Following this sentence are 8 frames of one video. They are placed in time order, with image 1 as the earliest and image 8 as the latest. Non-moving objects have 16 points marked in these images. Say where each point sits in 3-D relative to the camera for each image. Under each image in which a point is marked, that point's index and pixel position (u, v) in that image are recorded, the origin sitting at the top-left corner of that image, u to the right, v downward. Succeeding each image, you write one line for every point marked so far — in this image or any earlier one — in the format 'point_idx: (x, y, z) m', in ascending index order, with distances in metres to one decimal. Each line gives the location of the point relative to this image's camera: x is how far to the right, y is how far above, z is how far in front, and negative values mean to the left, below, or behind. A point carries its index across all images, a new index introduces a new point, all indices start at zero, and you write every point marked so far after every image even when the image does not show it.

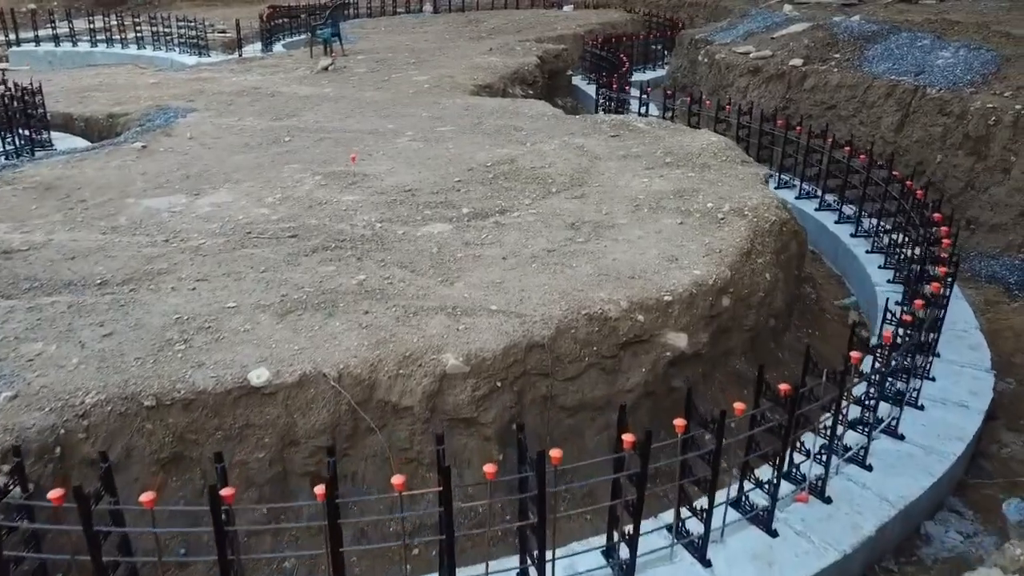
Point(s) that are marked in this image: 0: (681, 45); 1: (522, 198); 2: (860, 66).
0: (+3.7, +5.2, +17.4) m
1: (+0.1, +0.9, +7.9) m
2: (+5.1, +3.2, +11.6) m
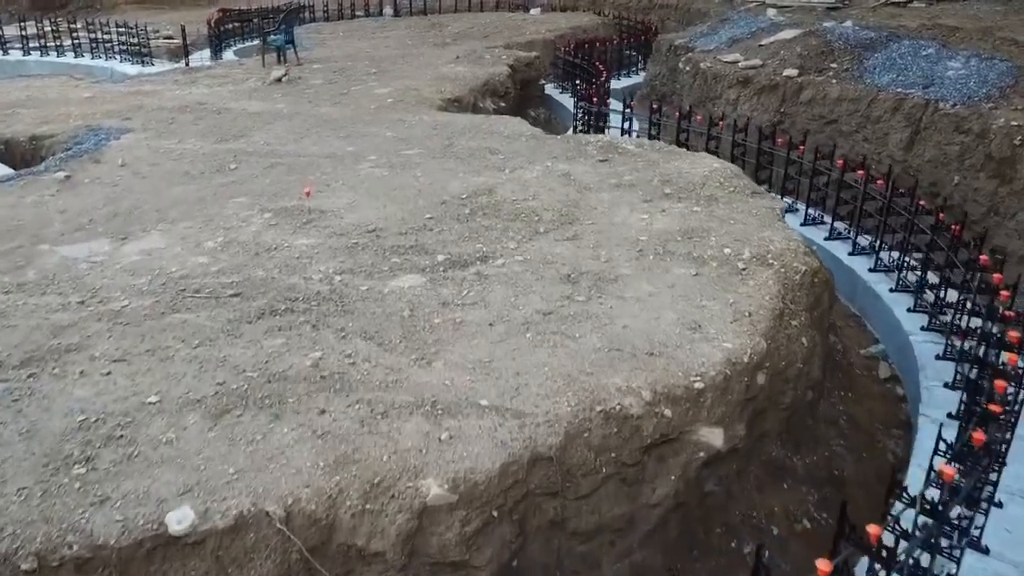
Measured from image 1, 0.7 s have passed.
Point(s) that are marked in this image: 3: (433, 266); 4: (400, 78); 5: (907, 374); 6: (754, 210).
0: (+3.0, +4.8, +16.5) m
1: (-0.1, +0.4, +6.8) m
2: (+4.7, +2.8, +10.8) m
3: (-0.6, +0.2, +6.4) m
4: (-2.0, +3.7, +14.2) m
5: (+3.3, -0.7, +6.7) m
6: (+2.1, +0.7, +7.0) m
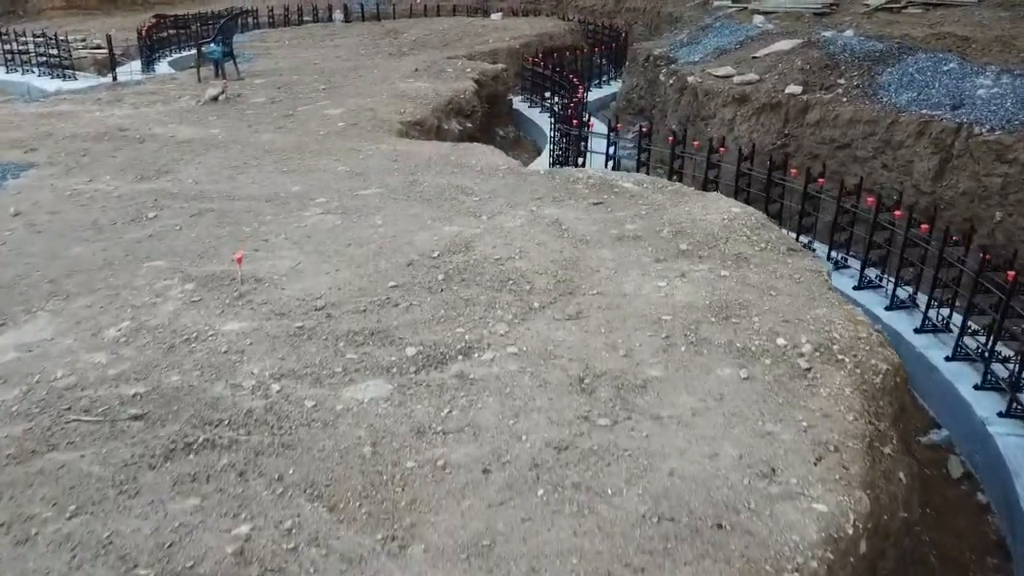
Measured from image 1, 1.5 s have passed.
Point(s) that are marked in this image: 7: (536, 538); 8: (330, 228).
0: (+2.4, +4.2, +15.2) m
1: (-0.1, -0.2, +5.4) m
2: (+4.4, +2.3, +9.6) m
3: (-0.7, -0.5, +4.9) m
4: (-2.5, +3.0, +12.6) m
5: (+3.3, -1.3, +5.5) m
6: (+2.0, +0.1, +5.6) m
7: (+0.1, -1.0, +3.3) m
8: (-1.6, +0.5, +7.2) m
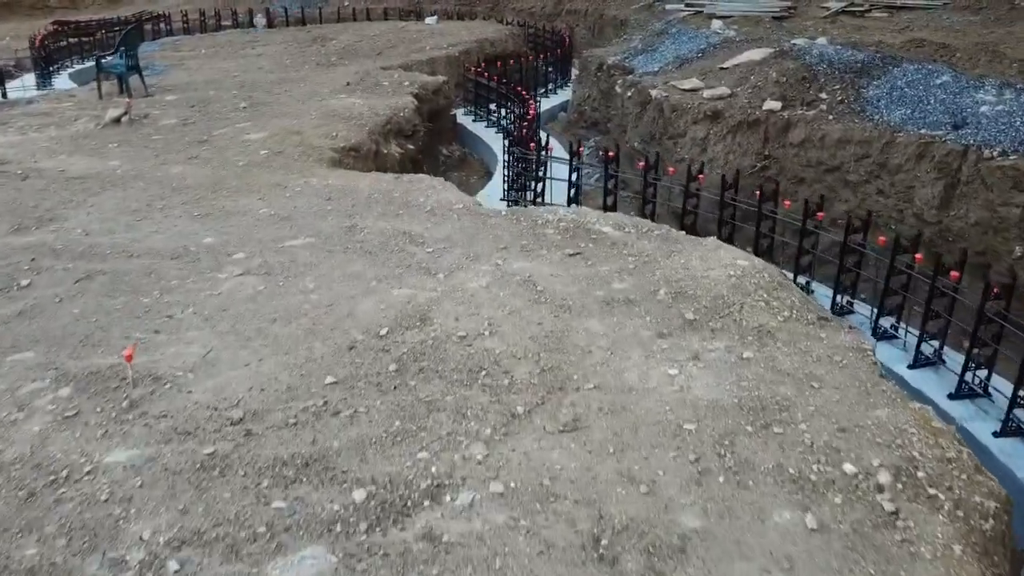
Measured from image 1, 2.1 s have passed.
0: (+1.3, +3.7, +14.1) m
1: (-0.3, -0.8, +4.2) m
2: (+3.8, +1.9, +8.7) m
3: (-0.7, -1.0, +3.6) m
4: (-3.3, +2.4, +11.2) m
5: (+3.2, -1.7, +4.5) m
6: (+1.9, -0.4, +4.6) m
7: (+0.2, -1.6, +2.1) m
8: (-1.9, -0.1, +5.9) m
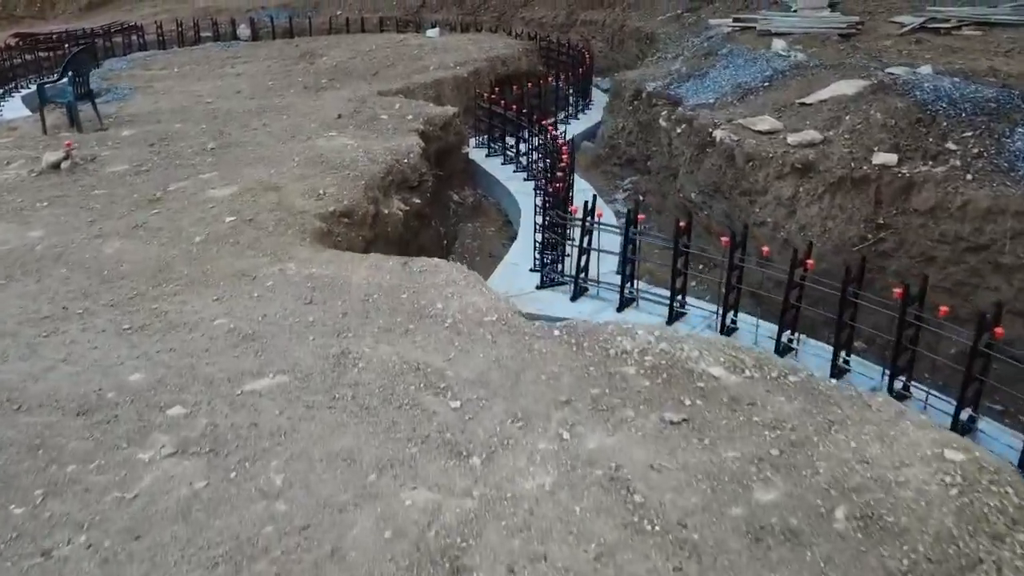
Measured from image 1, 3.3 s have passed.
0: (+1.7, +2.8, +12.0) m
1: (+0.1, -1.7, +2.1) m
2: (+4.2, +1.0, +6.6) m
3: (-0.4, -2.0, +1.5) m
4: (-2.9, +1.4, +9.1) m
5: (+3.5, -2.6, +2.4) m
6: (+2.2, -1.3, +2.5) m
7: (+0.6, -2.5, 0.0) m
8: (-1.5, -1.0, +3.7) m
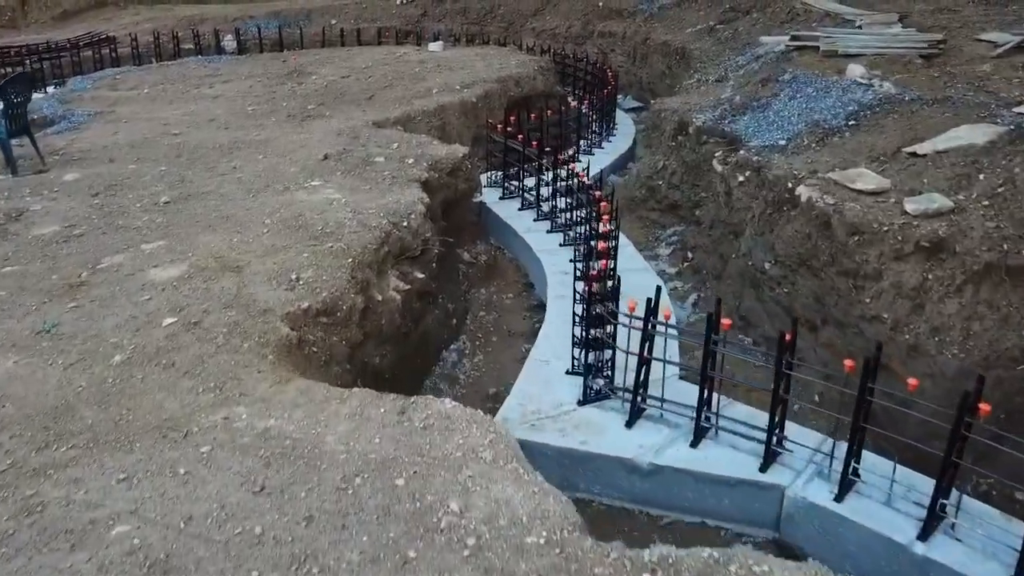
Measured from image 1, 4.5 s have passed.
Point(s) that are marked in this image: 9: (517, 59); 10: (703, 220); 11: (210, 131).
0: (+1.9, +1.9, +10.1) m
1: (+0.4, -2.6, +0.1) m
2: (+4.4, +0.1, +4.7) m
3: (-0.1, -2.8, -0.4) m
4: (-2.7, +0.6, +7.2) m
5: (+3.8, -3.5, +0.5) m
6: (+2.5, -2.2, +0.6) m
7: (+0.8, -3.4, -1.9) m
8: (-1.3, -1.9, +1.8) m
9: (+0.1, +4.4, +15.4) m
10: (+2.2, +0.8, +9.2) m
11: (-4.2, +2.2, +11.3) m
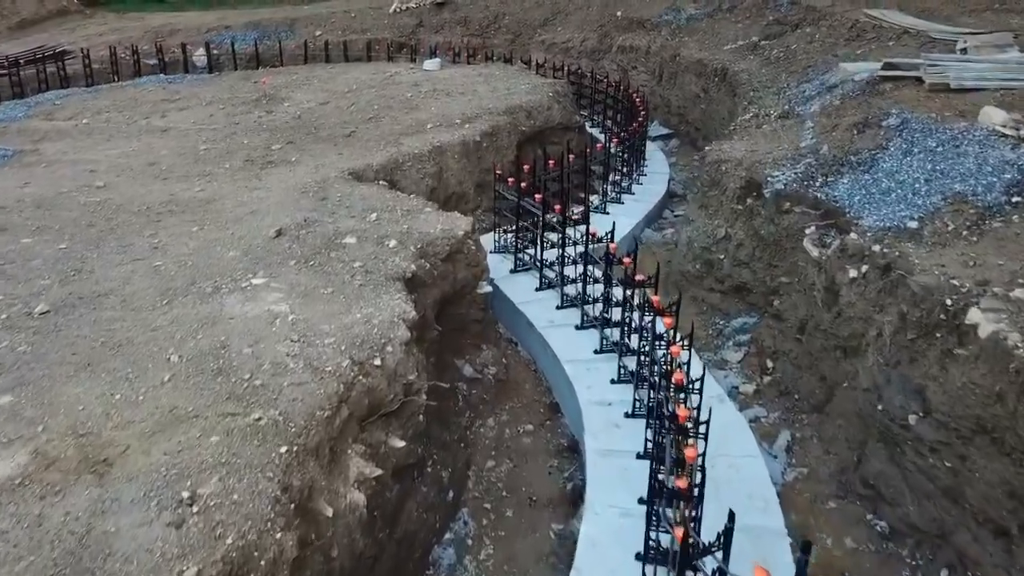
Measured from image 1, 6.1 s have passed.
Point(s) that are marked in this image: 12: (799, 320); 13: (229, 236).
0: (+2.1, +0.9, +7.8) m
1: (+0.5, -3.6, -2.2) m
2: (+4.6, -0.9, +2.3) m
3: (0.0, -3.8, -2.8) m
4: (-2.5, -0.5, +4.8) m
5: (+3.9, -4.5, -1.9) m
6: (+2.6, -3.2, -1.8) m
7: (+1.0, -4.4, -4.3) m
8: (-1.1, -2.9, -0.5) m
9: (+0.3, +3.4, +13.1) m
10: (+2.3, -0.3, +6.8) m
11: (-4.1, +1.2, +8.9) m
12: (+2.4, -0.3, +6.6) m
13: (-2.4, +0.5, +6.9) m
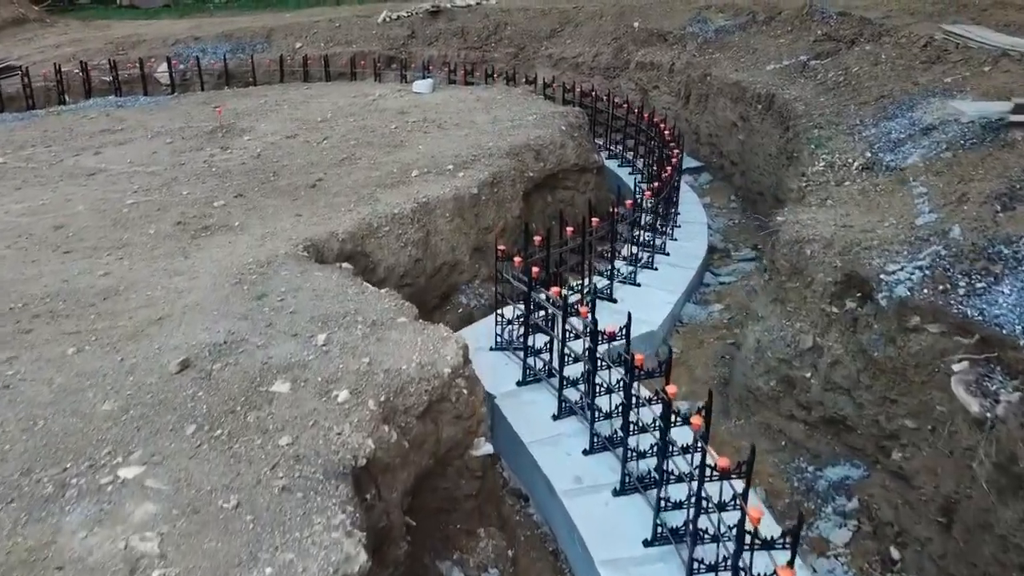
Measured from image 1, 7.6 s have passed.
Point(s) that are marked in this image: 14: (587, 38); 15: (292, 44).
0: (+2.1, -0.1, +5.6) m
1: (+0.6, -4.5, -4.4) m
2: (+4.6, -1.8, +0.2) m
3: (+0.1, -4.7, -4.9) m
4: (-2.5, -1.4, +2.7) m
5: (+4.0, -5.4, -4.0) m
6: (+2.7, -4.1, -3.9) m
7: (+1.0, -5.3, -6.4) m
8: (-1.1, -3.8, -2.7) m
9: (+0.3, +2.4, +10.9) m
10: (+2.4, -1.2, +4.7) m
11: (-4.0, +0.3, +6.8) m
12: (+2.4, -1.2, +4.5) m
13: (-2.4, -0.5, +4.7) m
14: (+1.5, +4.9, +15.7) m
15: (-4.7, +5.2, +17.1) m
